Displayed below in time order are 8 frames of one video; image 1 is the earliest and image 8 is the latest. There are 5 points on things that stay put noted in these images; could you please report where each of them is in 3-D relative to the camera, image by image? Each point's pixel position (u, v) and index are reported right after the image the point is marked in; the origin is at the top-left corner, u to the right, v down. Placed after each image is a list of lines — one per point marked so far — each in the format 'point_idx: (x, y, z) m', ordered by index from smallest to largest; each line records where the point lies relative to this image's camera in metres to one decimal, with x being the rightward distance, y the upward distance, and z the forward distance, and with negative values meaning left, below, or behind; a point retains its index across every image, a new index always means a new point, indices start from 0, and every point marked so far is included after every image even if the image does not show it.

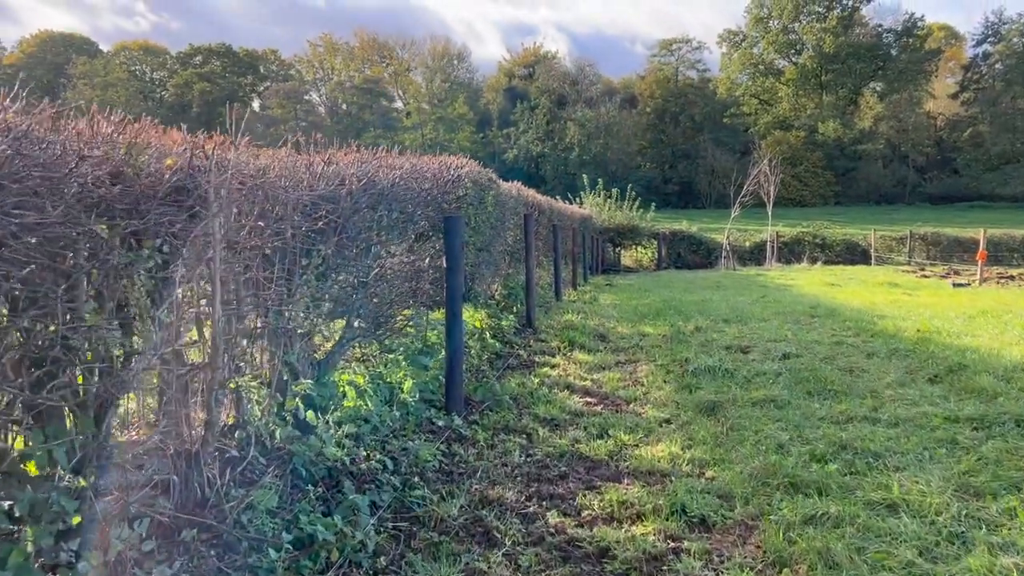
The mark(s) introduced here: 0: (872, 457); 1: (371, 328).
0: (+2.1, -1.0, +4.9) m
1: (-0.9, -0.3, +5.4) m
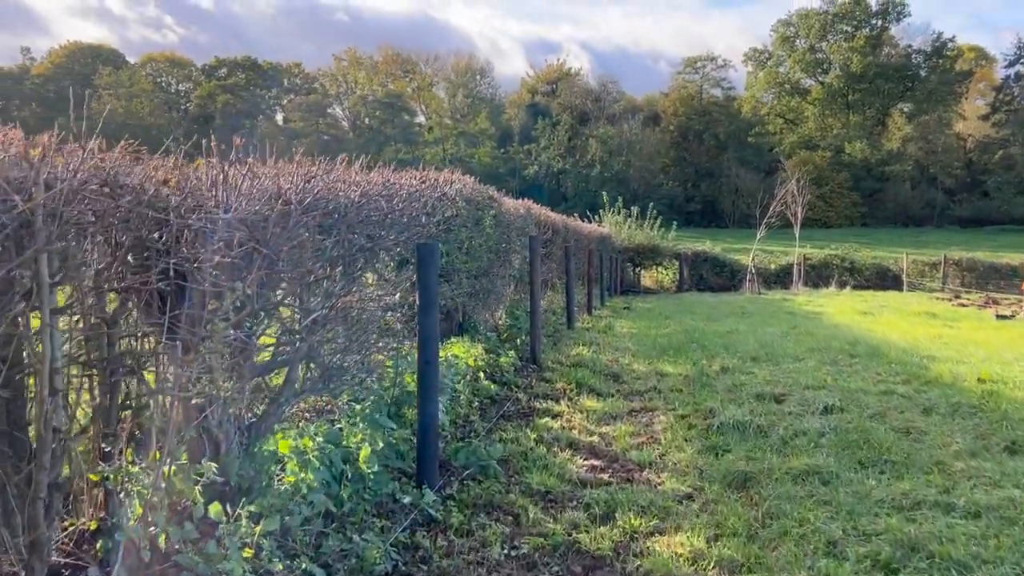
0: (+2.0, -1.2, +3.7) m
1: (-1.0, -0.5, +4.4) m
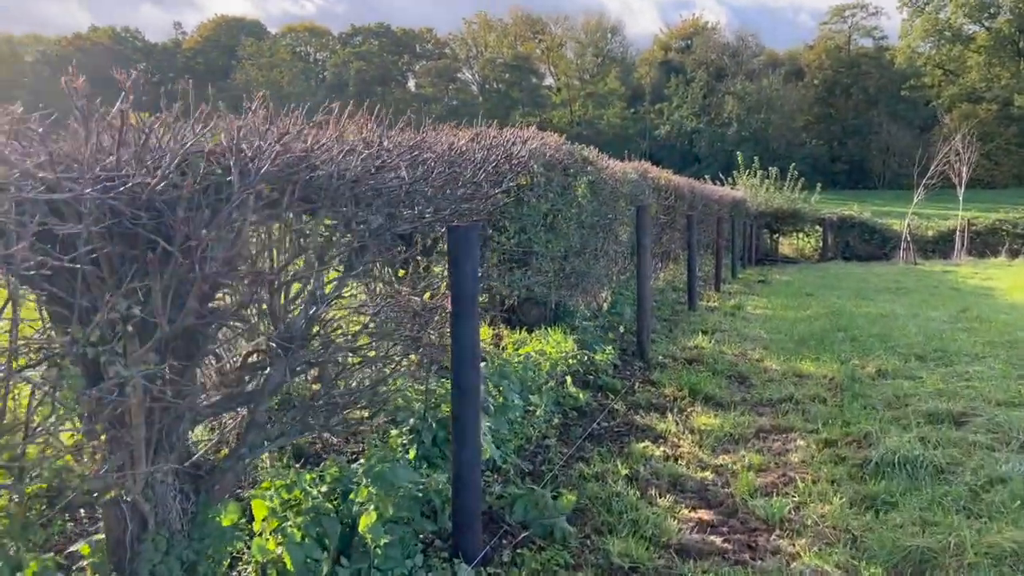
0: (+2.1, -1.3, +2.1) m
1: (-0.8, -0.5, +3.2) m
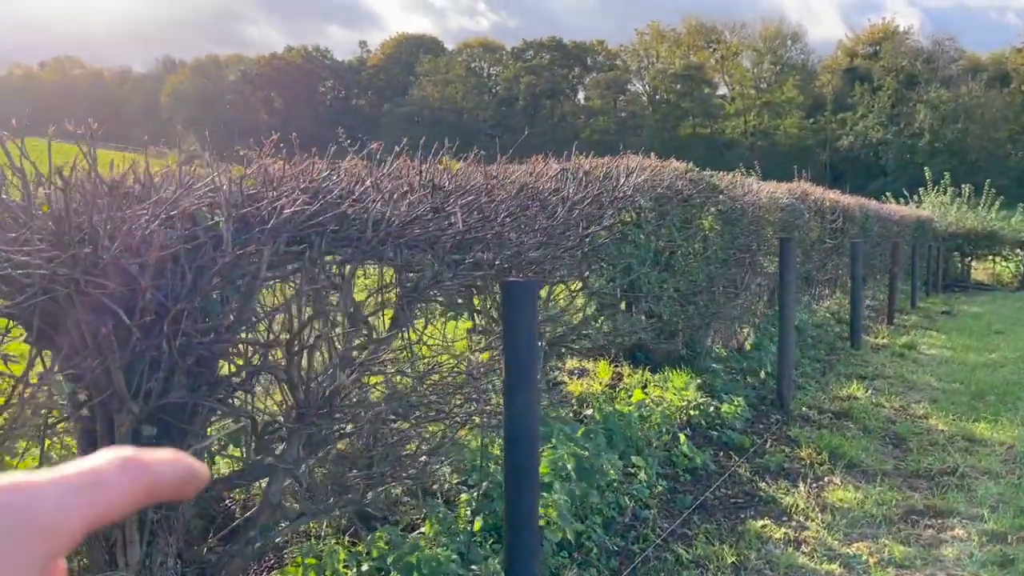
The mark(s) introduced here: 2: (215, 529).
0: (+2.0, -1.6, +1.3) m
1: (-0.6, -0.7, +2.9) m
2: (-0.9, -0.8, +2.7) m
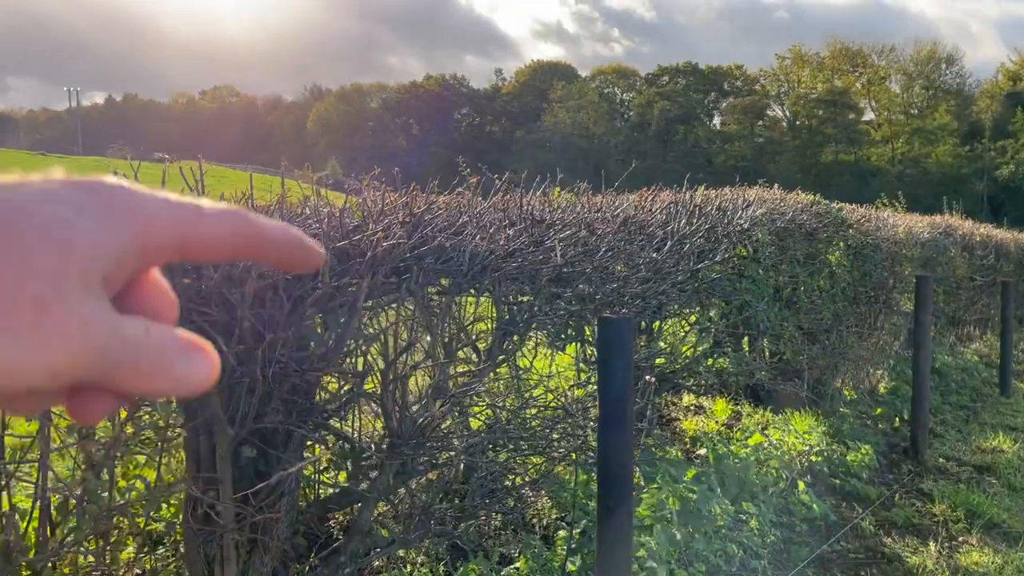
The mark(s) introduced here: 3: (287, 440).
0: (+2.0, -1.7, +0.9) m
1: (-0.3, -0.8, +2.9) m
2: (-0.7, -0.8, +2.8) m
3: (-0.6, -0.4, +2.5) m
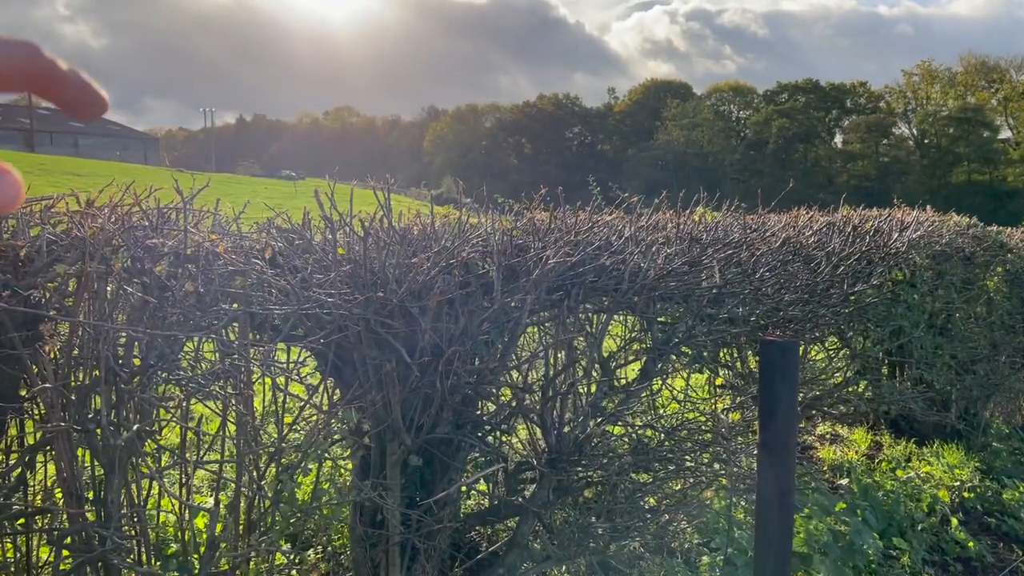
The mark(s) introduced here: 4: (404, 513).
0: (+2.2, -1.7, +0.6) m
1: (+0.3, -0.9, +2.9) m
2: (-0.2, -0.9, +2.8) m
3: (-0.2, -0.5, +2.5) m
4: (-0.3, -0.7, +2.5) m
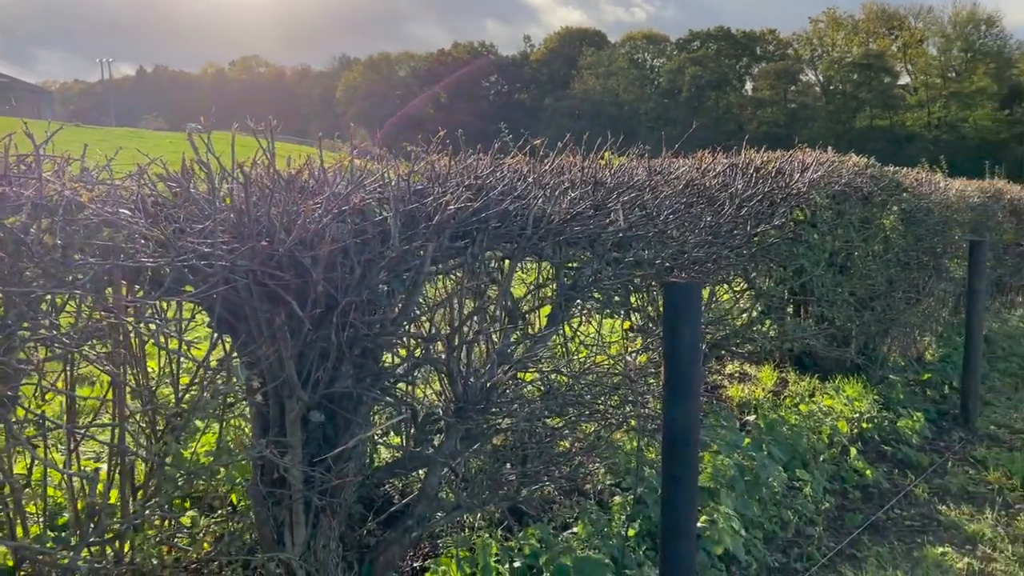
0: (+2.1, -1.6, +0.9) m
1: (0.0, -0.7, +2.9) m
2: (-0.5, -0.7, +2.8) m
3: (-0.4, -0.3, +2.5) m
4: (-0.6, -0.5, +2.4) m
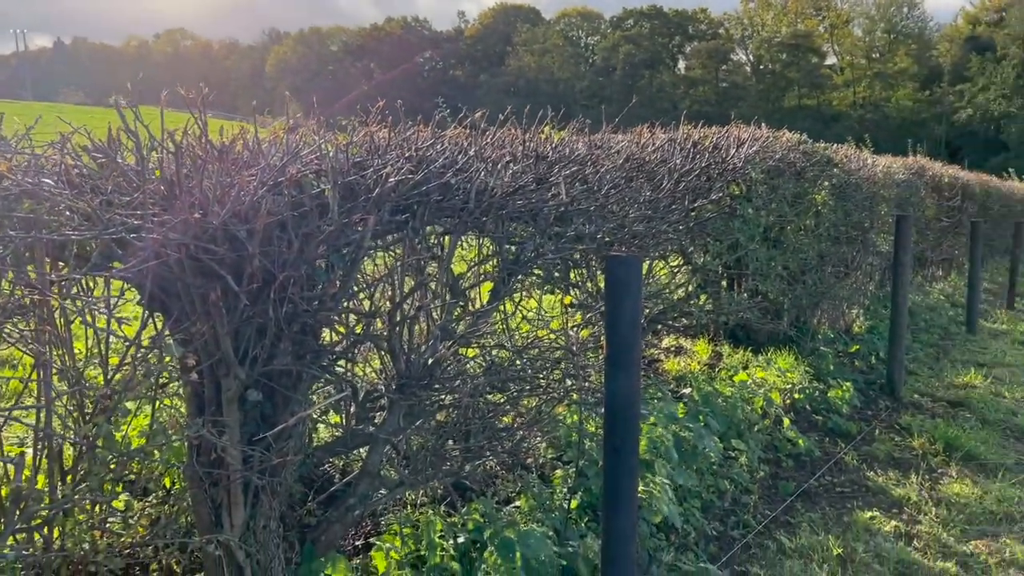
0: (+2.1, -1.6, +1.0) m
1: (-0.2, -0.6, +2.9) m
2: (-0.6, -0.7, +2.7) m
3: (-0.6, -0.3, +2.4) m
4: (-0.7, -0.4, +2.3) m
